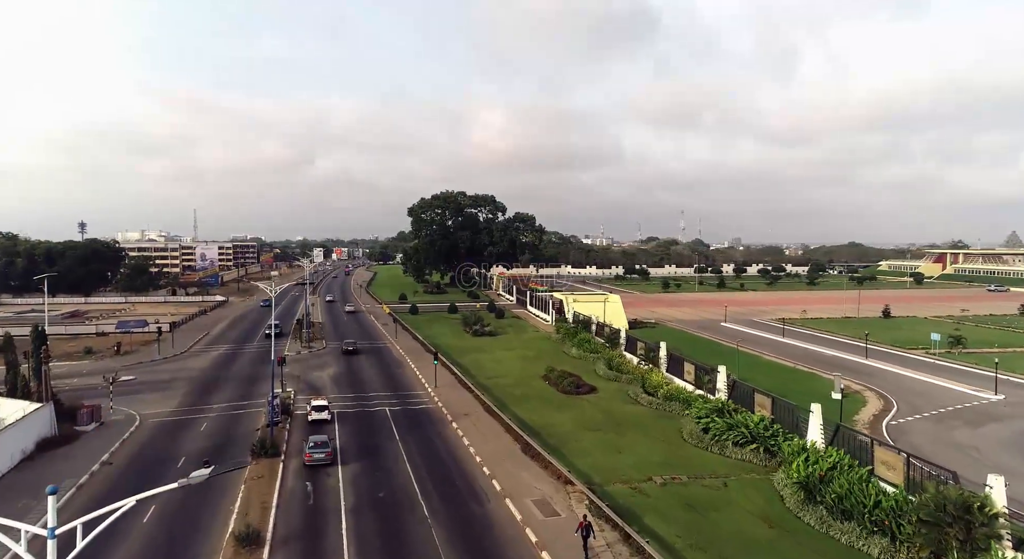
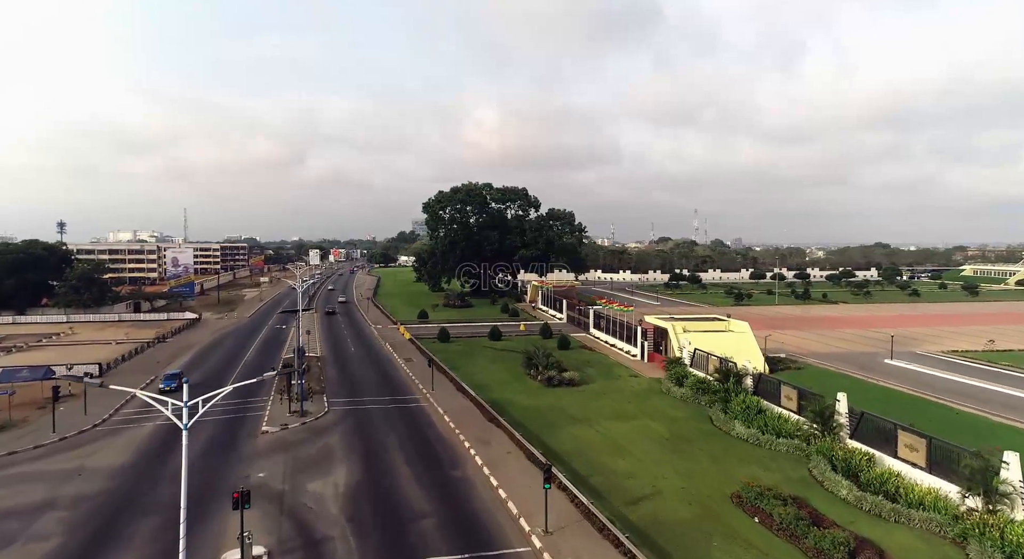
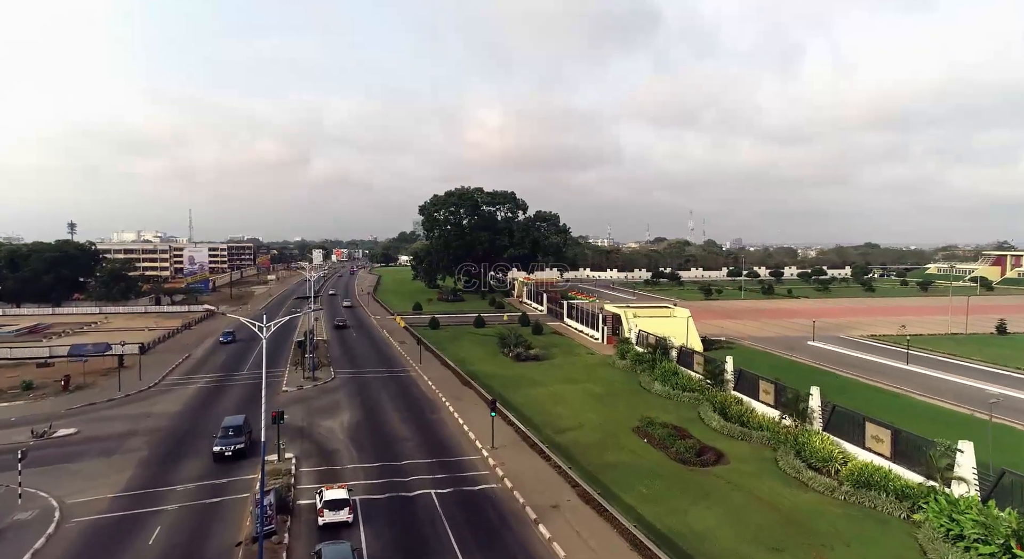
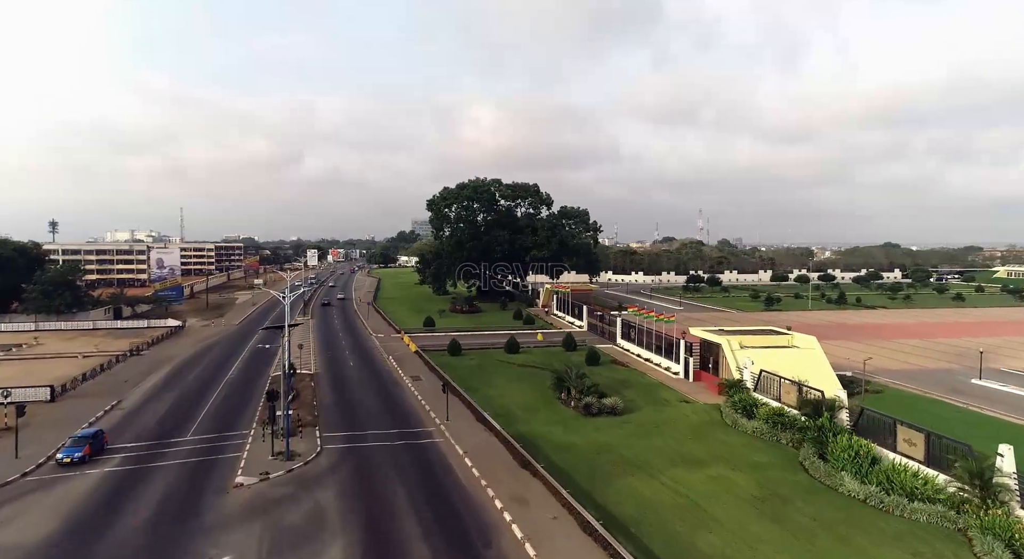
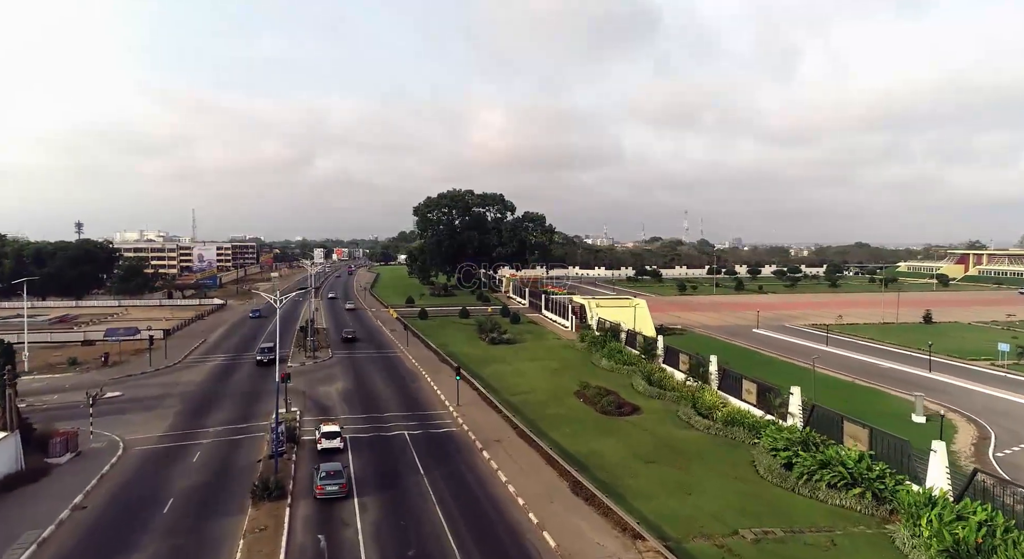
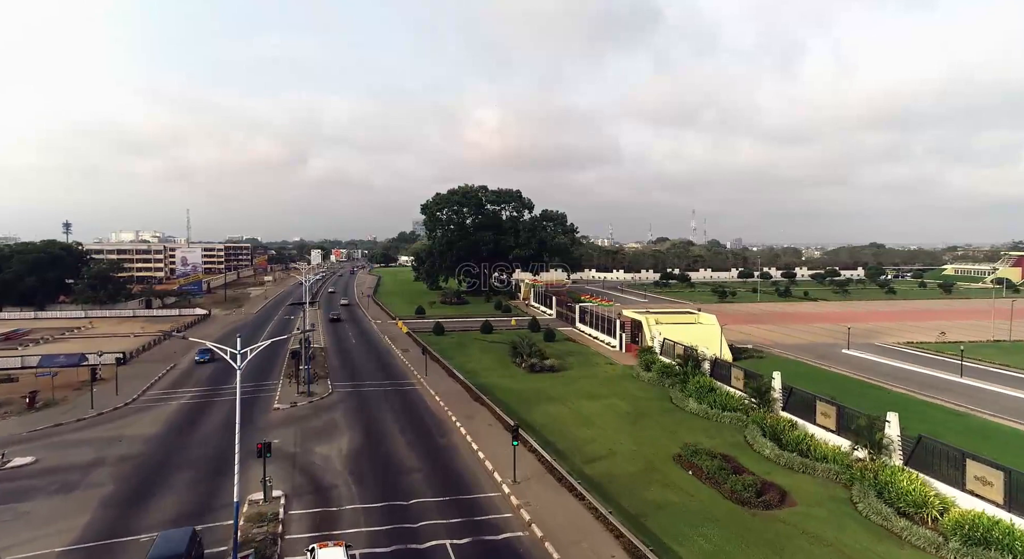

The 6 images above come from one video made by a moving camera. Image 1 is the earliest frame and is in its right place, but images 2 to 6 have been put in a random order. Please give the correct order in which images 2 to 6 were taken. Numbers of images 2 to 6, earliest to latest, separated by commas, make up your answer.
5, 3, 6, 2, 4
